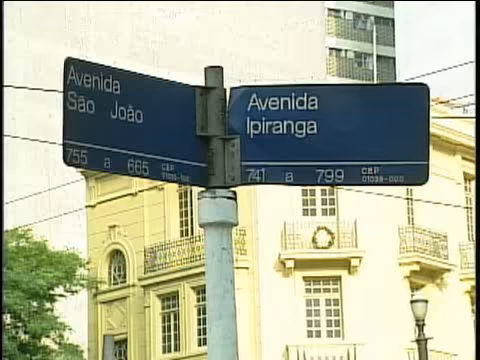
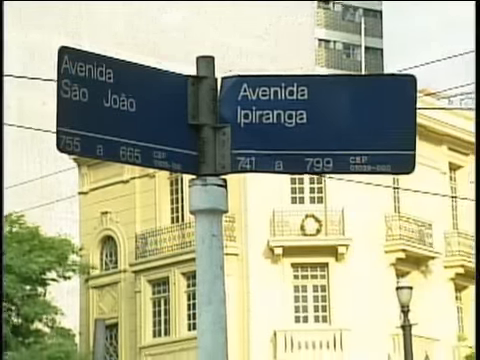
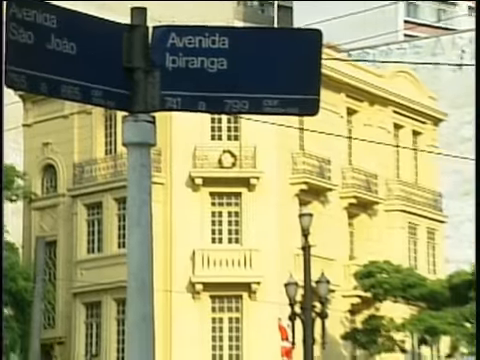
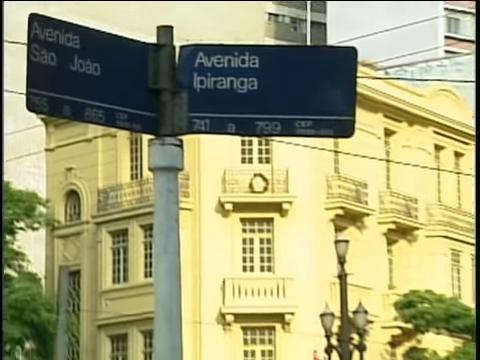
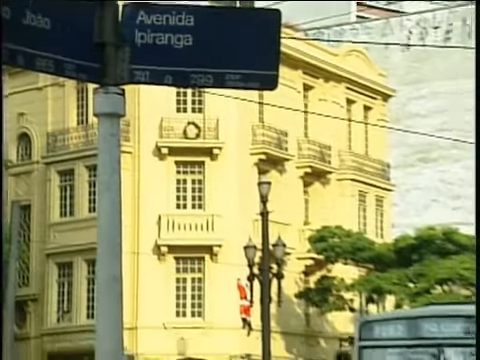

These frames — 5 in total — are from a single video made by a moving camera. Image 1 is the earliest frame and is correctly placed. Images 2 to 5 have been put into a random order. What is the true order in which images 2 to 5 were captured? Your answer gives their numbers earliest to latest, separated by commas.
2, 4, 3, 5
